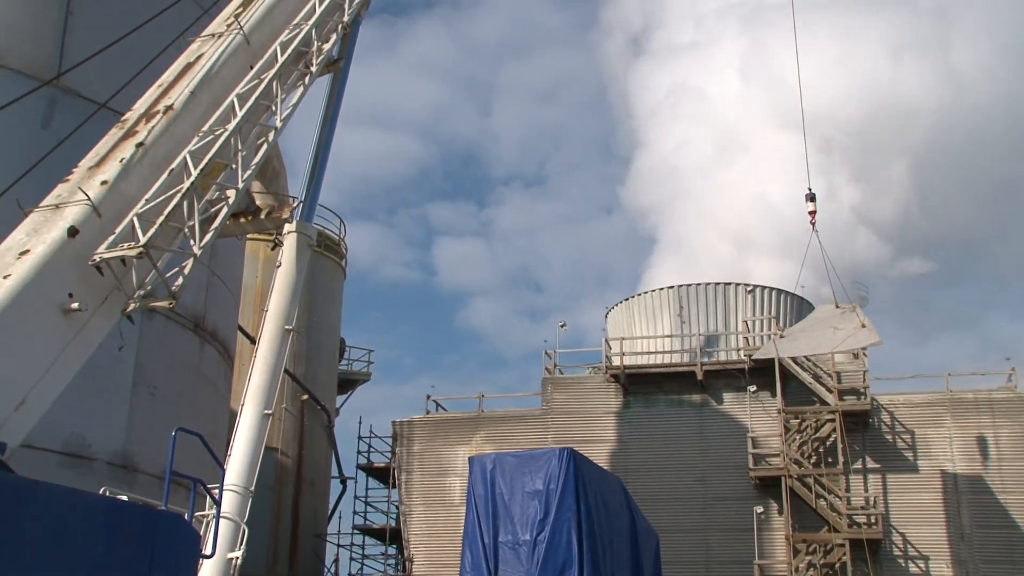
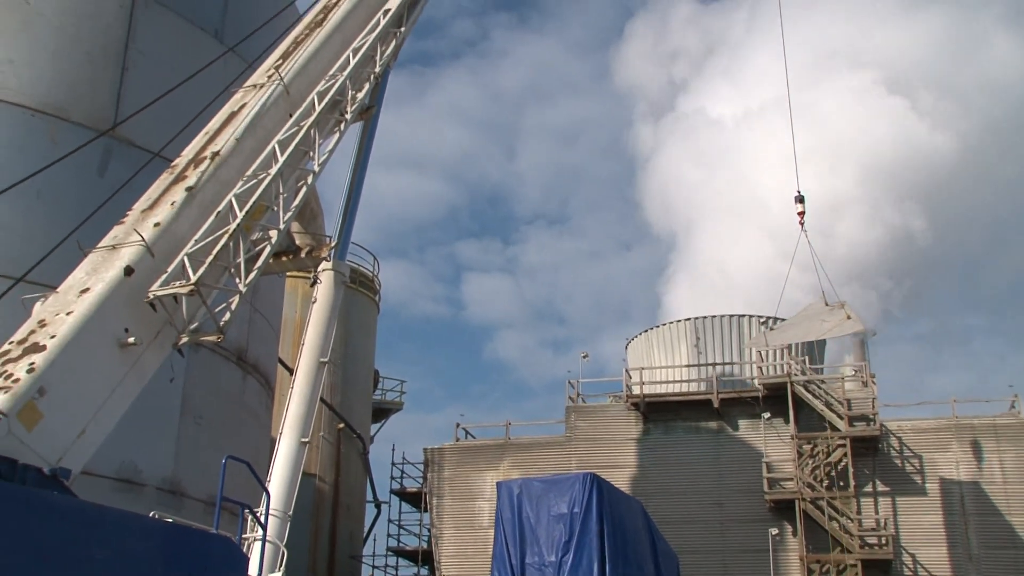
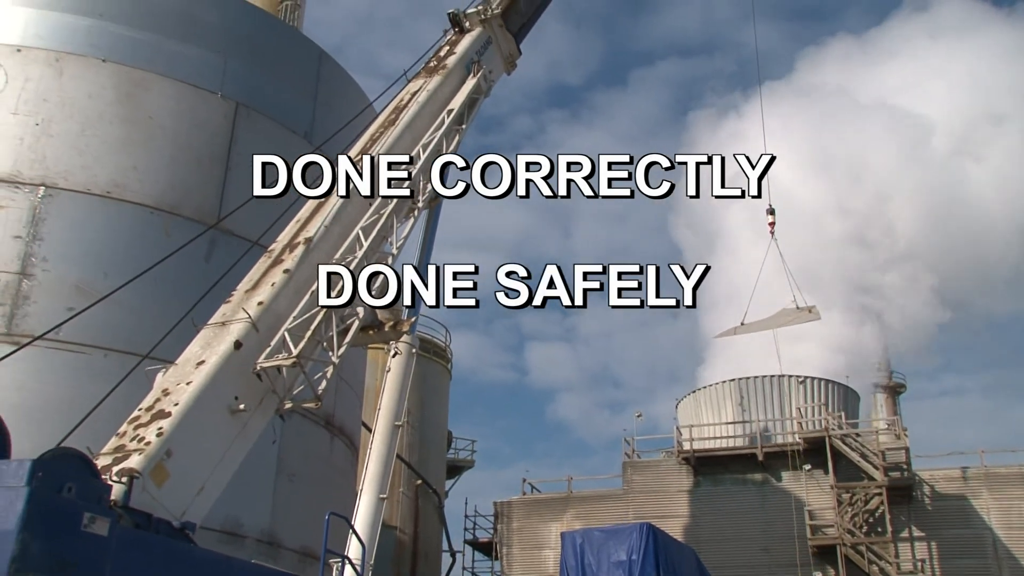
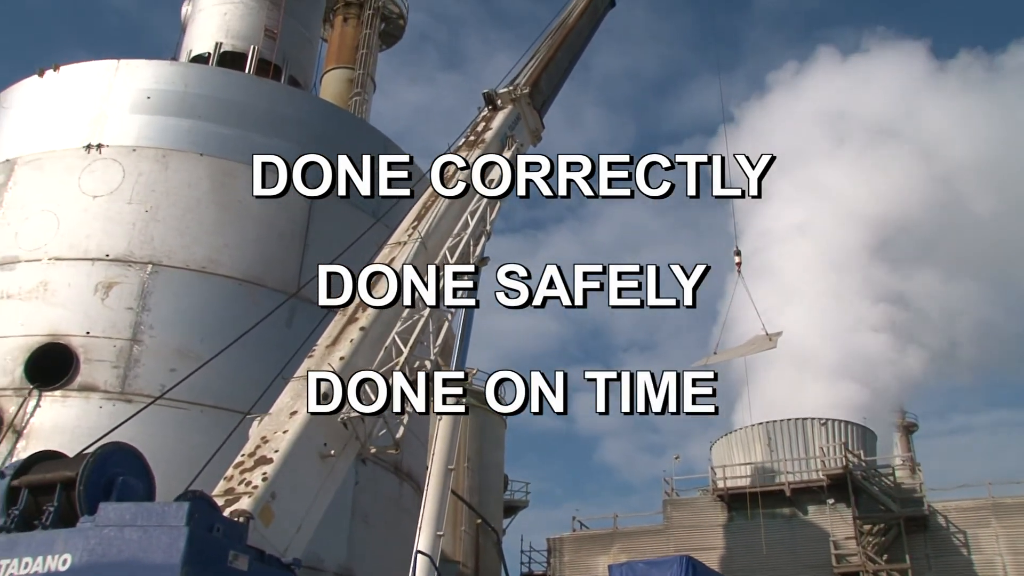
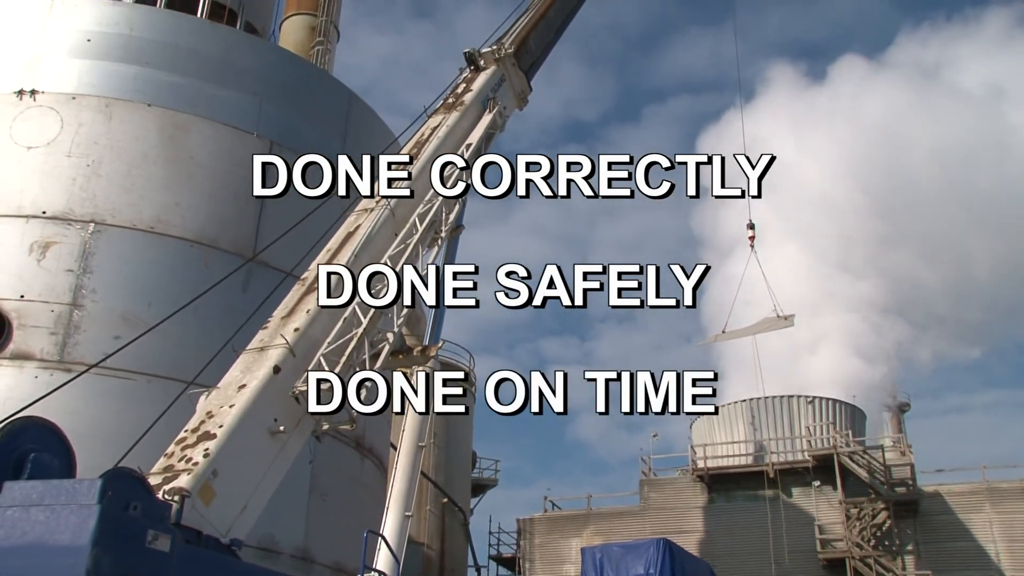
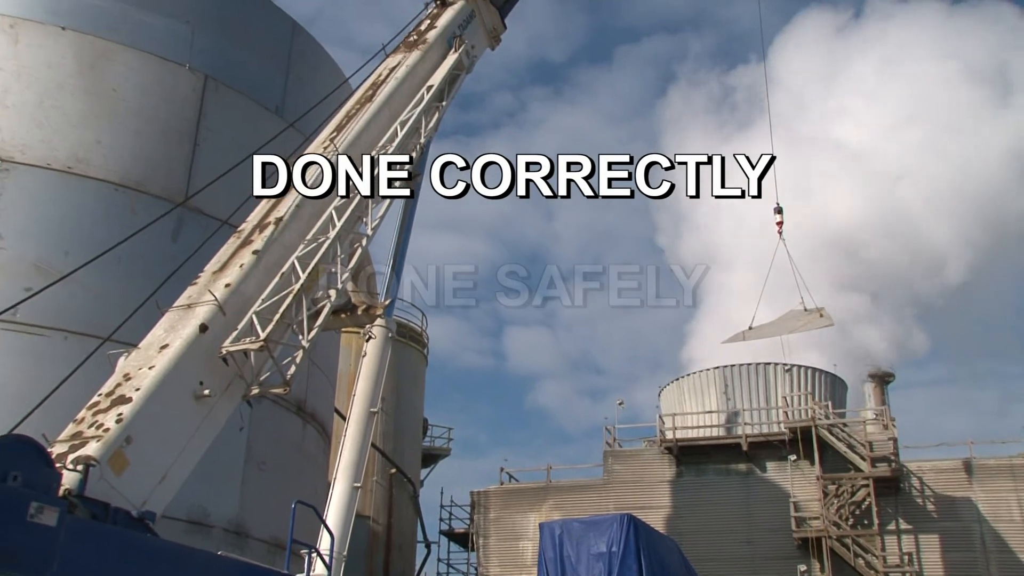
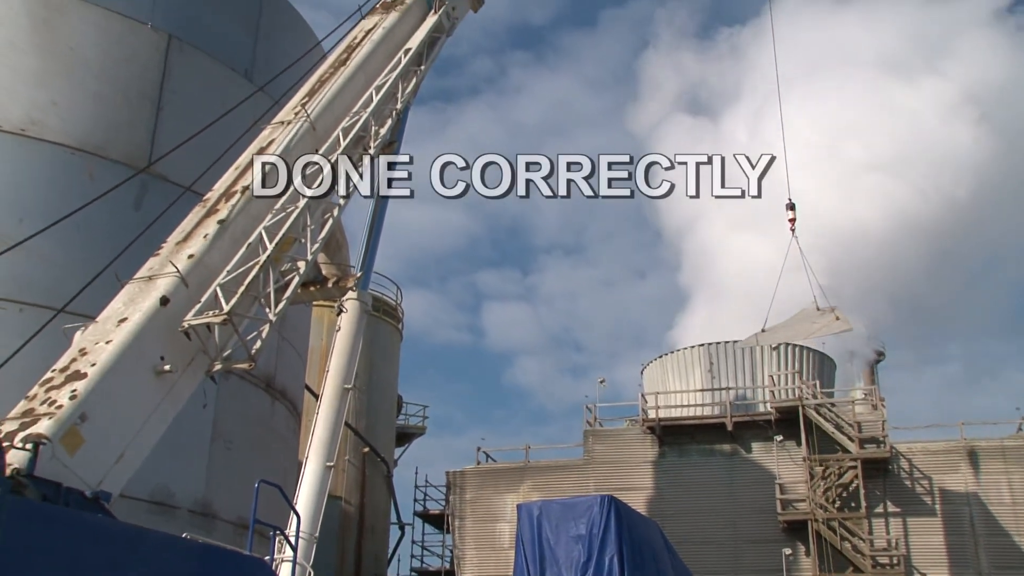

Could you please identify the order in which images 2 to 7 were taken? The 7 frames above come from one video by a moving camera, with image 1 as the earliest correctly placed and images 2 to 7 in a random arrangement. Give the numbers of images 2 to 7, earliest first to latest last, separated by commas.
2, 7, 6, 3, 5, 4
